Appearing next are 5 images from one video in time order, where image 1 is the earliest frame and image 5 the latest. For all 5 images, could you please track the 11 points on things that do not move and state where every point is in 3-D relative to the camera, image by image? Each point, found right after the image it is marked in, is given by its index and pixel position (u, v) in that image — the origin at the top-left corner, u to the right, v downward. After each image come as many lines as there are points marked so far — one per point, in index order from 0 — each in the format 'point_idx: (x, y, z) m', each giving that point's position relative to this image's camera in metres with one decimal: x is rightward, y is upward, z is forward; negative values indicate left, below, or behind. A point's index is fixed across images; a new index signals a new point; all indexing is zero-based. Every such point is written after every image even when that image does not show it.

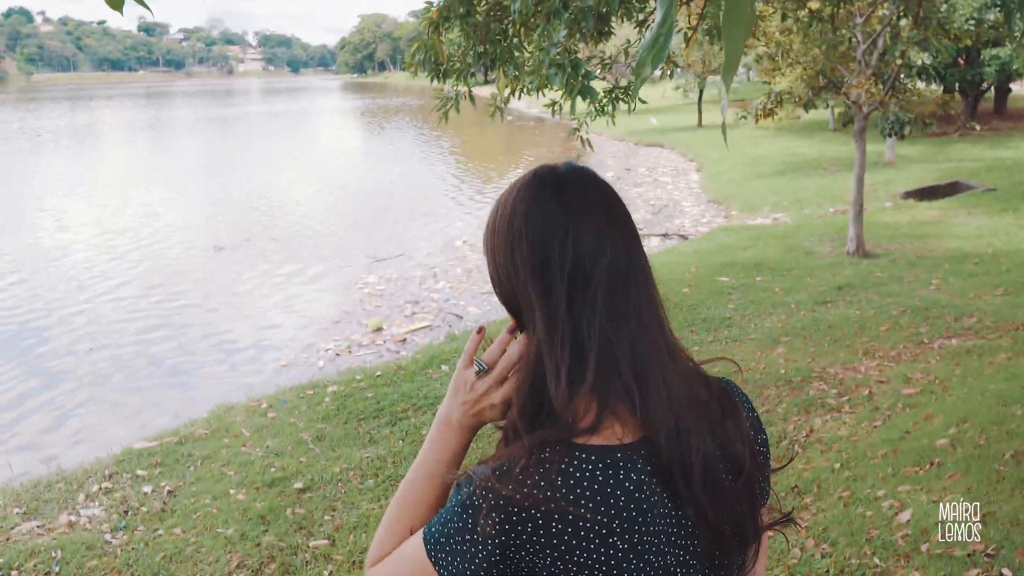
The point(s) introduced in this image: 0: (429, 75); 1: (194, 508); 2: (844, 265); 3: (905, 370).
0: (-0.5, +1.4, +6.7) m
1: (-1.9, -1.3, +6.2) m
2: (+4.0, +0.3, +12.4) m
3: (+3.0, -0.6, +7.7) m
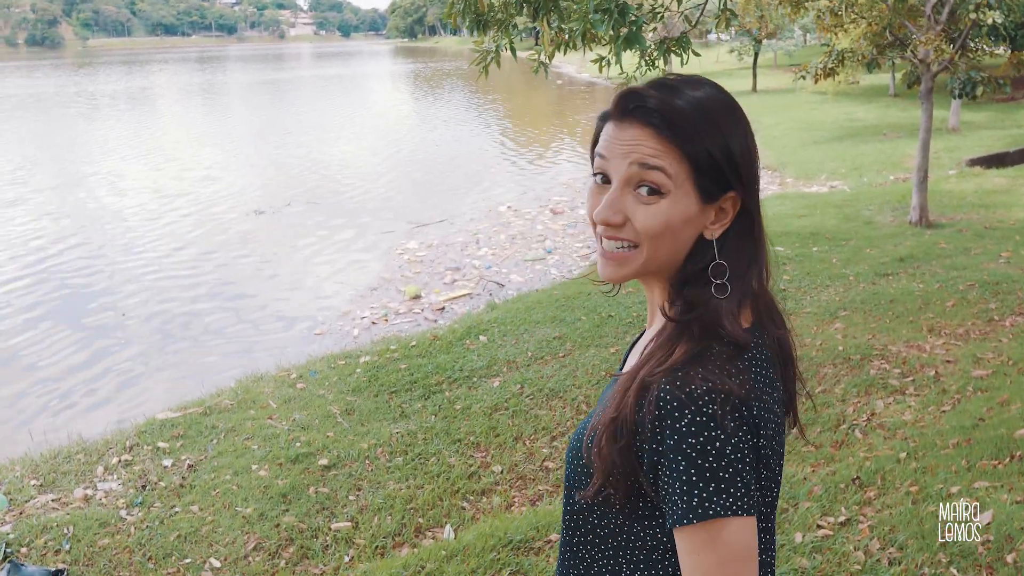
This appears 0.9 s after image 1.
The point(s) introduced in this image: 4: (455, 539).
0: (-0.3, +1.6, +6.2) m
1: (-1.7, -1.1, +5.9) m
2: (+4.5, +0.6, +11.8) m
3: (+3.2, -0.4, +7.2) m
4: (-0.3, -1.2, +5.0) m
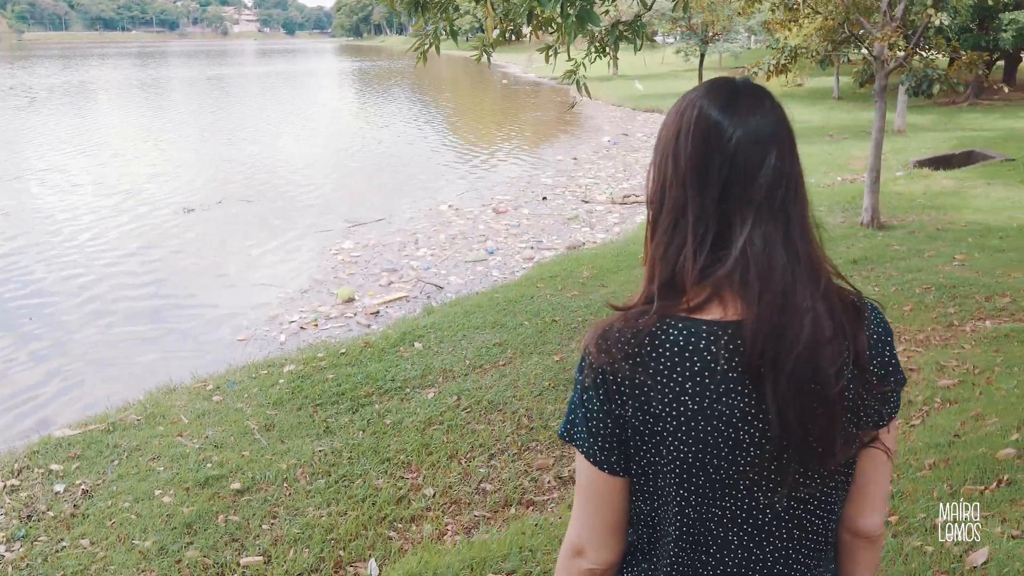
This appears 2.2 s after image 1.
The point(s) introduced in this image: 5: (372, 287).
0: (-0.6, +1.6, +5.7) m
1: (-2.1, -1.1, +5.3) m
2: (+3.8, +0.6, +11.4) m
3: (+2.8, -0.5, +6.8) m
4: (-0.6, -1.2, +4.4) m
5: (-1.5, 0.0, +10.7) m
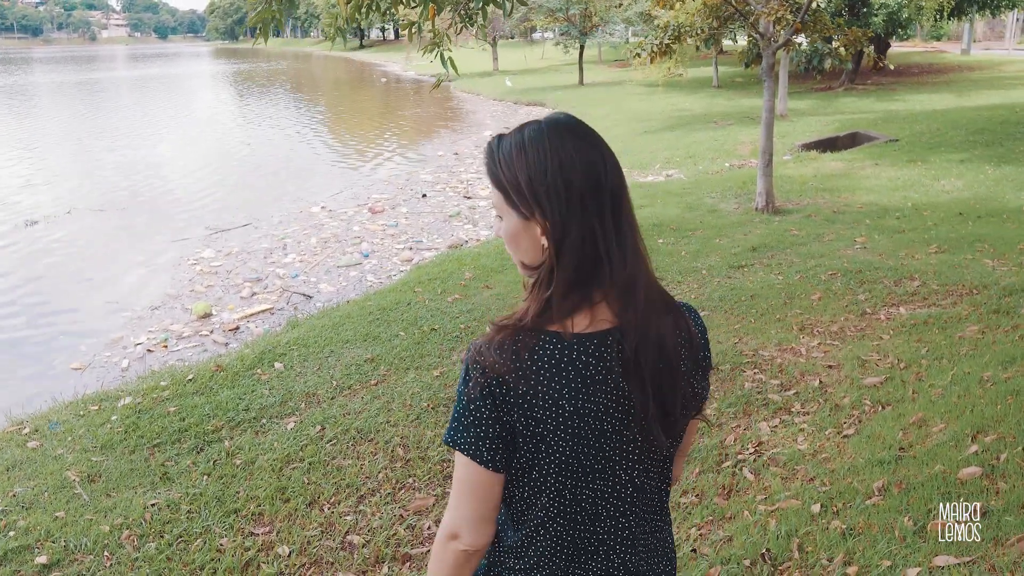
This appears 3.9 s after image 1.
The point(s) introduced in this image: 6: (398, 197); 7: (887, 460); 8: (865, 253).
0: (-1.3, +1.5, +4.7) m
1: (-2.6, -1.3, +4.1) m
2: (+2.6, +0.7, +10.9) m
3: (+2.1, -0.4, +6.2) m
4: (-1.0, -1.3, +3.4) m
5: (-2.6, -0.1, +9.6) m
6: (-1.7, +1.4, +15.5) m
7: (+1.5, -0.7, +4.0) m
8: (+3.1, +0.3, +9.1) m
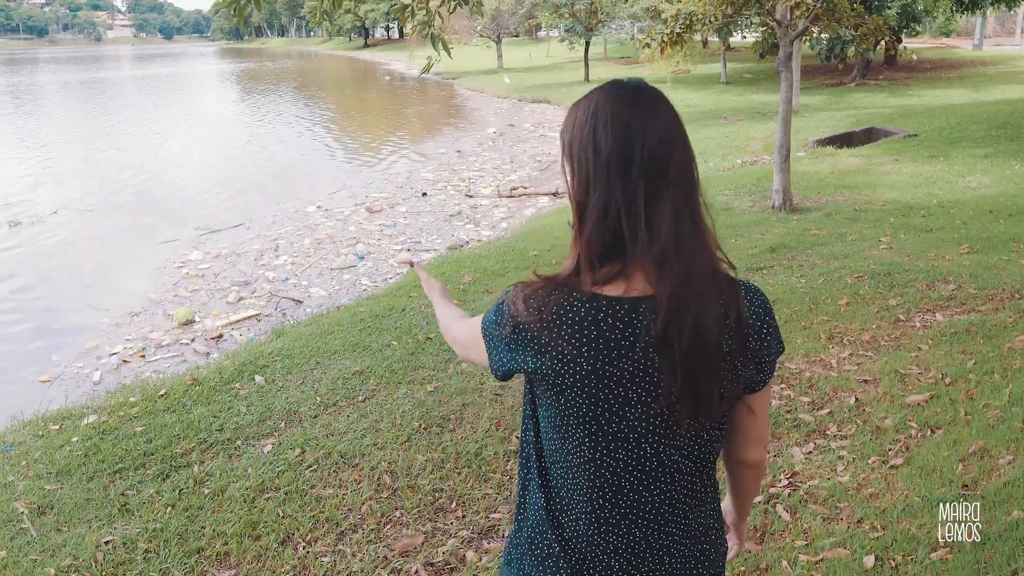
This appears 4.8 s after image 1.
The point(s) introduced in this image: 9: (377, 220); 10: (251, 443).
0: (-1.3, +1.4, +4.1) m
1: (-2.6, -1.3, +3.6) m
2: (+2.6, +0.7, +10.3) m
3: (+2.1, -0.4, +5.6) m
4: (-1.0, -1.3, +2.9) m
5: (-2.6, -0.2, +9.1) m
6: (-1.7, +1.3, +14.9) m
7: (+1.5, -0.7, +3.5) m
8: (+3.2, +0.3, +8.5) m
9: (-1.6, +0.8, +12.6) m
10: (-1.4, -0.8, +5.3) m
